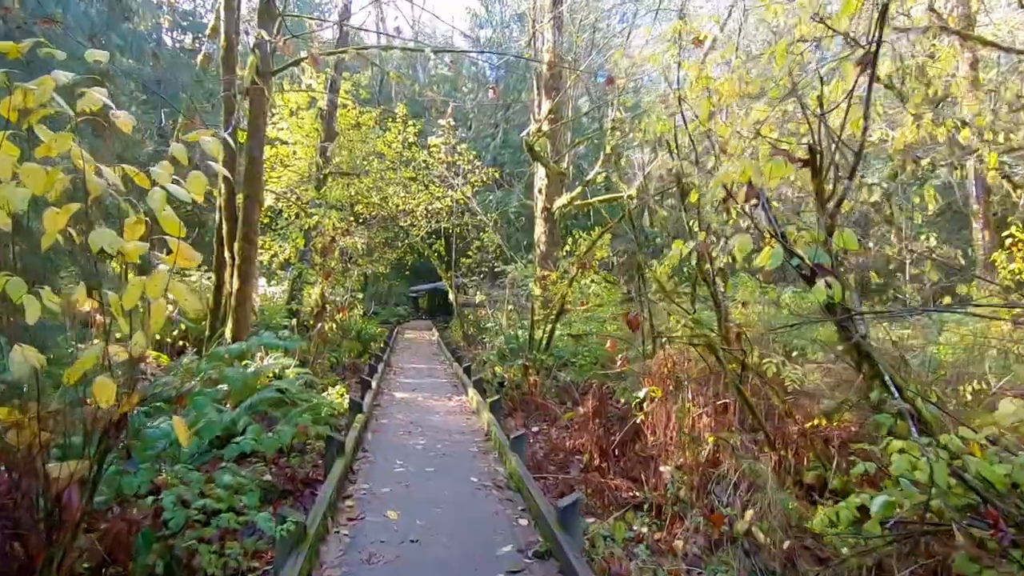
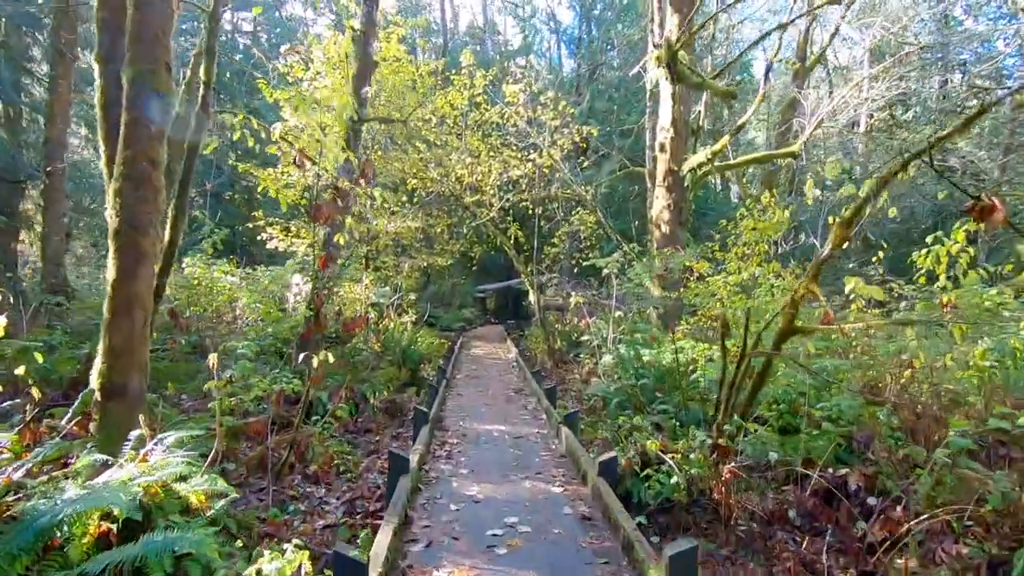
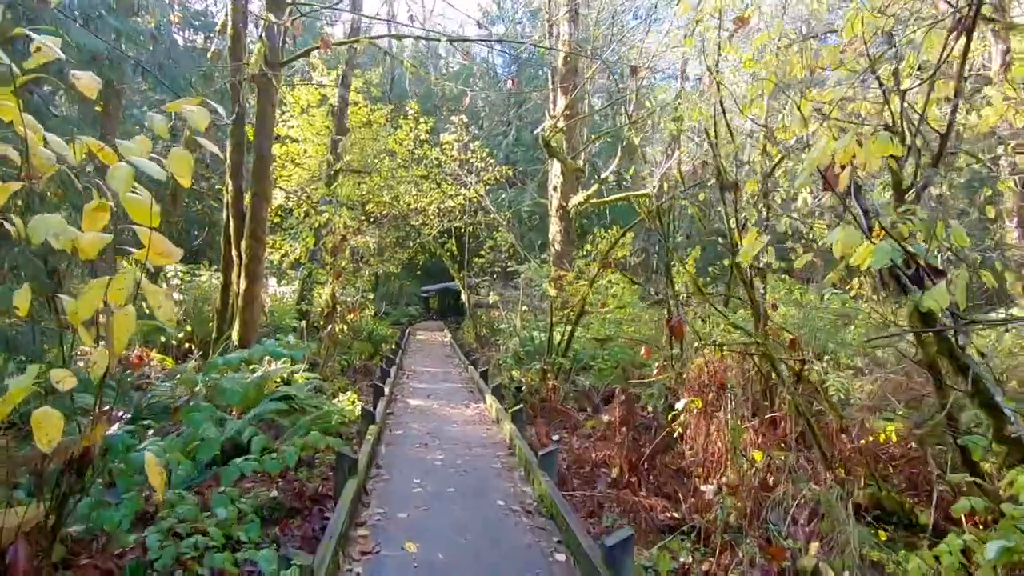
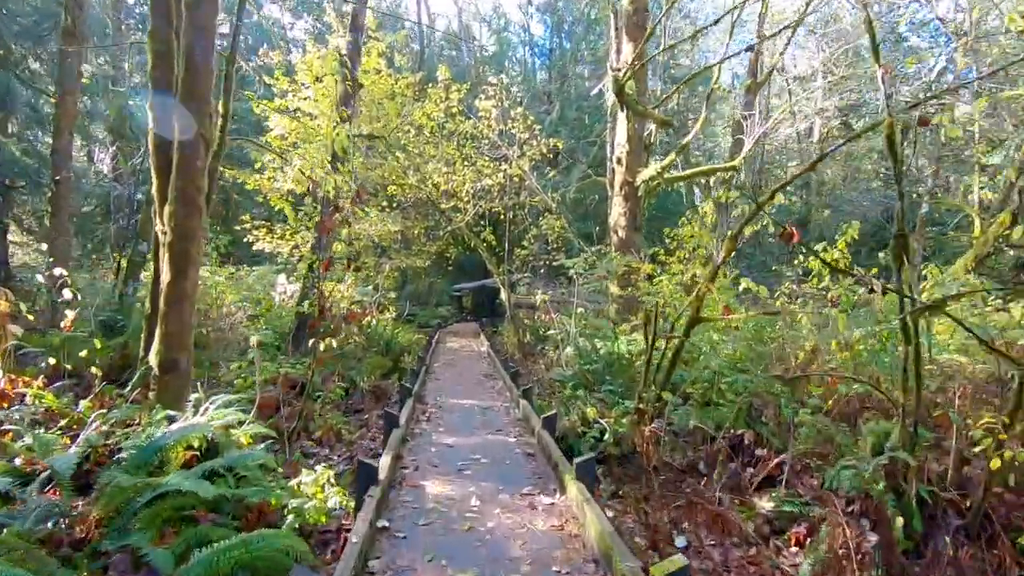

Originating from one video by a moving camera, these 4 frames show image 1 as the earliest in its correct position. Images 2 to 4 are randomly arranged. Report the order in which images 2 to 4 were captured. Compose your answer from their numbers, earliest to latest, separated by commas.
3, 4, 2
